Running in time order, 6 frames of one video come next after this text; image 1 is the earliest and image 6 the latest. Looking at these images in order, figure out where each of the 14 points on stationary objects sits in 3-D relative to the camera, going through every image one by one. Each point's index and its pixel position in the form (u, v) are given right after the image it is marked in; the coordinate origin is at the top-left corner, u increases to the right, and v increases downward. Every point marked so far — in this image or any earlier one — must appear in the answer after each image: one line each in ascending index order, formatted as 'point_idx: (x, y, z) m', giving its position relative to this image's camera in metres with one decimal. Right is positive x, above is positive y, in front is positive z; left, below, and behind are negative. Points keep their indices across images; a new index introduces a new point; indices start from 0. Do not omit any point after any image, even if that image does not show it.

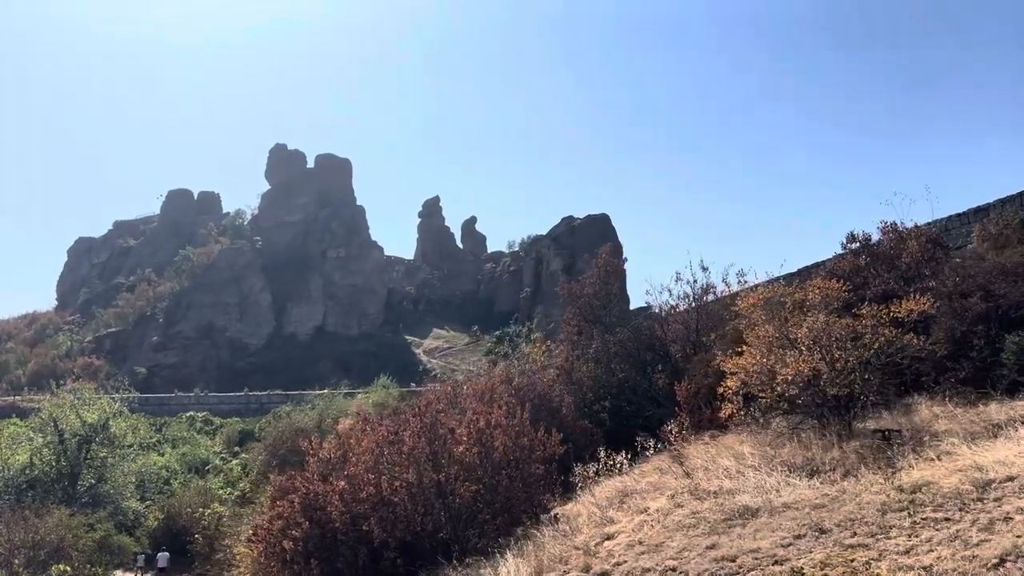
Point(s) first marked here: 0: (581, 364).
0: (+1.6, -1.7, +15.3) m
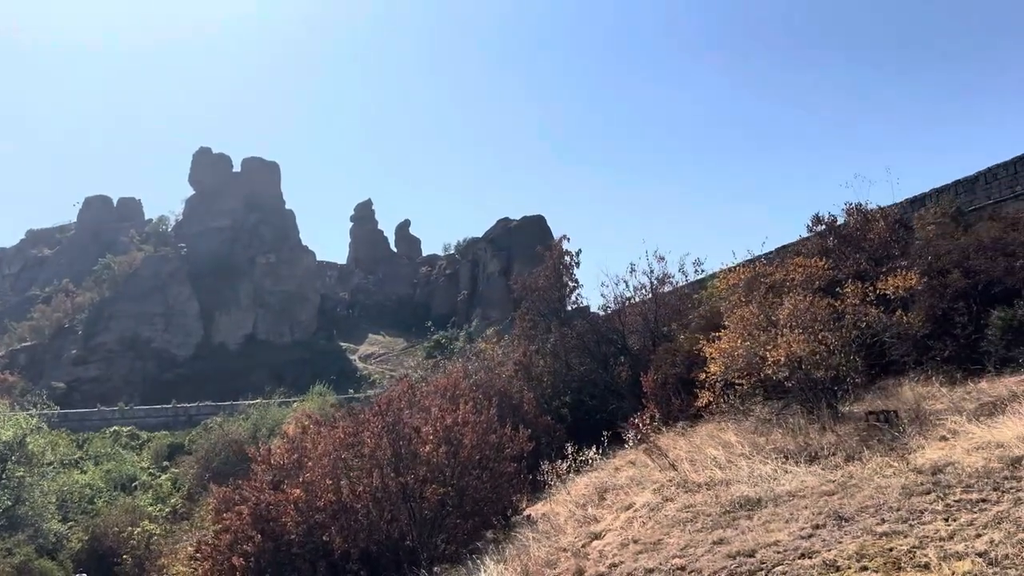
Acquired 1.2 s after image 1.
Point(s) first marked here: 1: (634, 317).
0: (+0.7, -1.5, +14.7) m
1: (+2.7, -0.7, +14.5) m
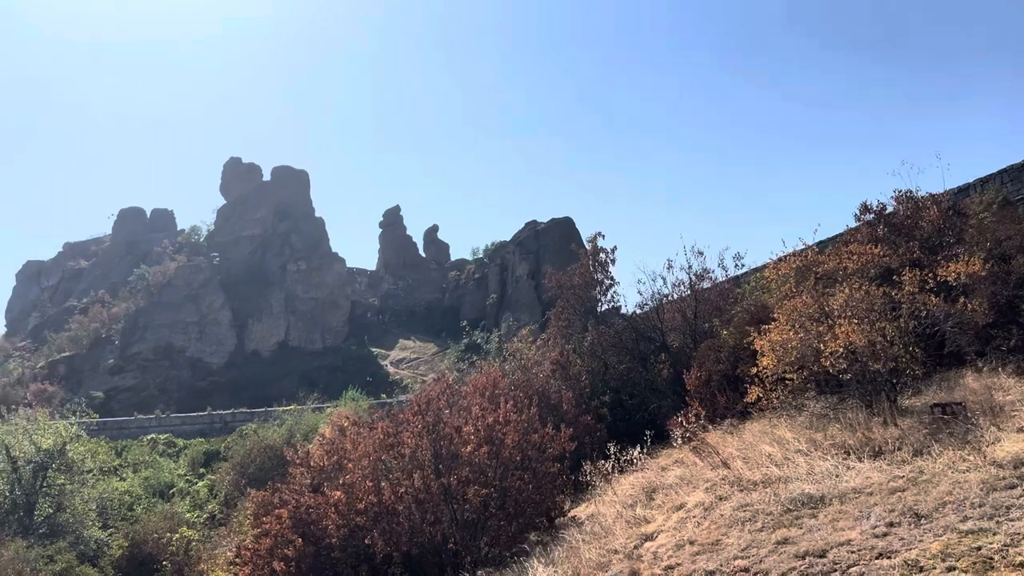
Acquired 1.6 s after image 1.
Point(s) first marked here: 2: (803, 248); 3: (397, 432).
0: (+1.4, -1.5, +14.4) m
1: (+3.5, -0.6, +14.2) m
2: (+4.4, +0.6, +10.1) m
3: (-1.5, -1.9, +8.8) m
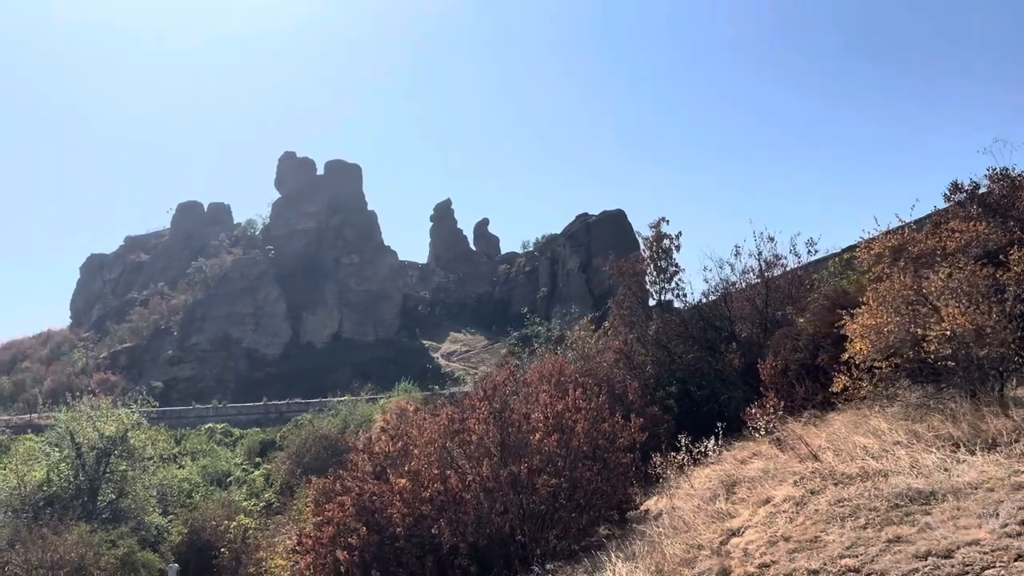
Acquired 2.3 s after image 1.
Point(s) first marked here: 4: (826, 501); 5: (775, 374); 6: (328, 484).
0: (+2.7, -1.2, +14.0) m
1: (+4.7, -0.3, +13.6) m
2: (+5.3, +0.8, +9.4) m
3: (-0.6, -1.7, +8.6) m
4: (+2.9, -2.0, +6.2) m
5: (+4.2, -1.4, +10.6) m
6: (-2.6, -2.8, +9.7) m
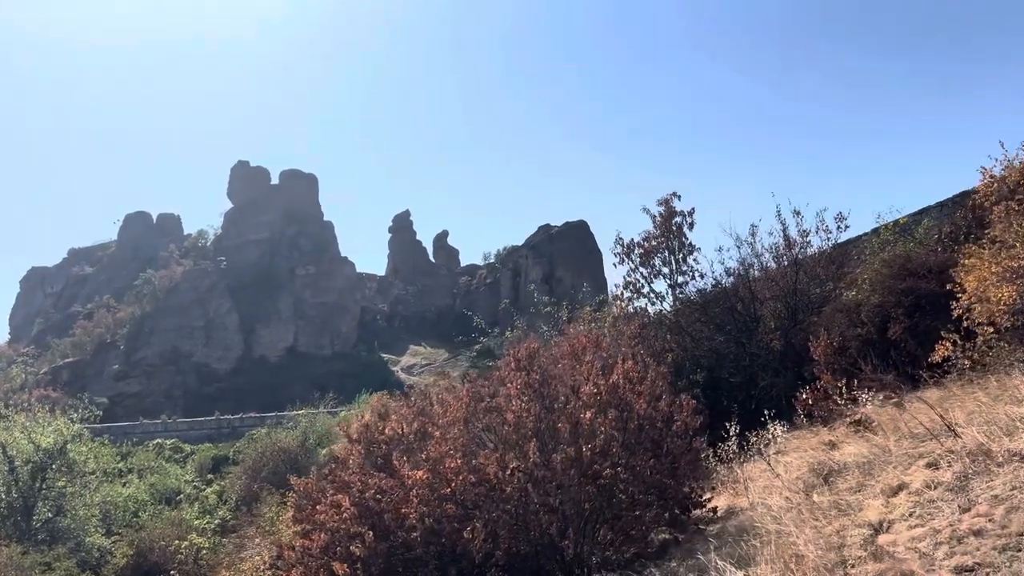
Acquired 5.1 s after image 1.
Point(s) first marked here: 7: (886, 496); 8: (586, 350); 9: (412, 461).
0: (+2.8, -0.8, +12.5) m
1: (+4.8, +0.1, +12.2) m
2: (+5.7, +1.3, +8.1) m
3: (-0.2, -1.1, +6.9) m
4: (+3.5, -1.4, +4.7) m
5: (+4.5, -0.9, +9.2) m
6: (-2.3, -2.3, +7.8) m
7: (+3.0, -1.7, +5.4) m
8: (+0.7, -0.8, +7.6) m
9: (-1.0, -1.8, +6.7) m
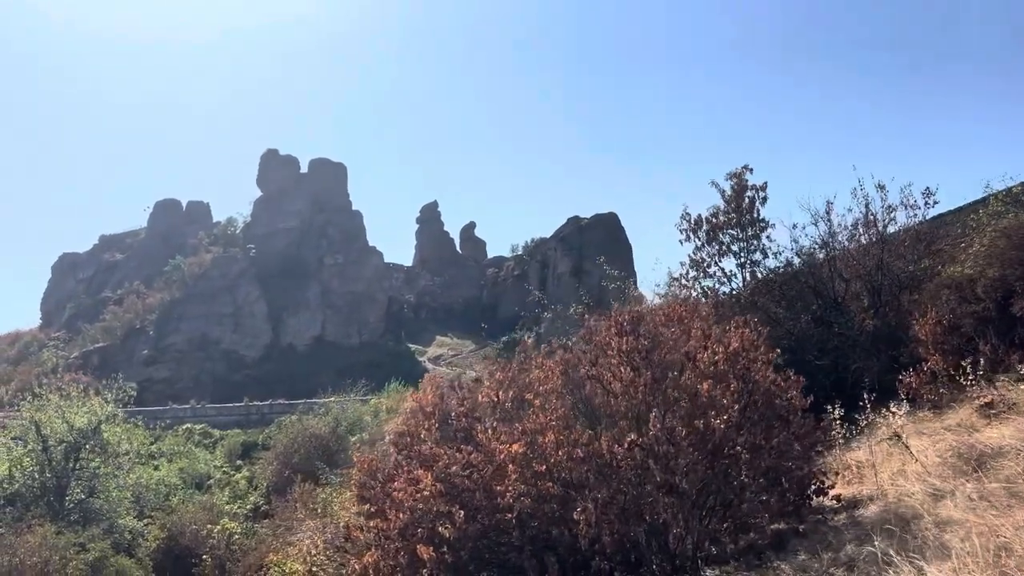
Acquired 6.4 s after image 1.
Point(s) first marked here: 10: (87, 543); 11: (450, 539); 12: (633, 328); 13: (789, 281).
0: (+3.9, -0.4, +11.7) m
1: (+5.9, +0.5, +11.4) m
2: (+6.7, +1.7, +7.2) m
3: (+0.7, -0.7, +6.2) m
4: (+4.3, -1.0, +3.9) m
5: (+5.4, -0.5, +8.3) m
6: (-1.4, -1.8, +7.2) m
7: (+3.8, -1.3, +4.6) m
8: (+1.7, -0.4, +6.9) m
9: (-0.1, -1.3, +6.0) m
10: (-11.6, -7.0, +18.4) m
11: (-0.5, -2.1, +5.6) m
12: (+1.1, -0.4, +6.1) m
13: (+4.9, +0.1, +11.9) m
